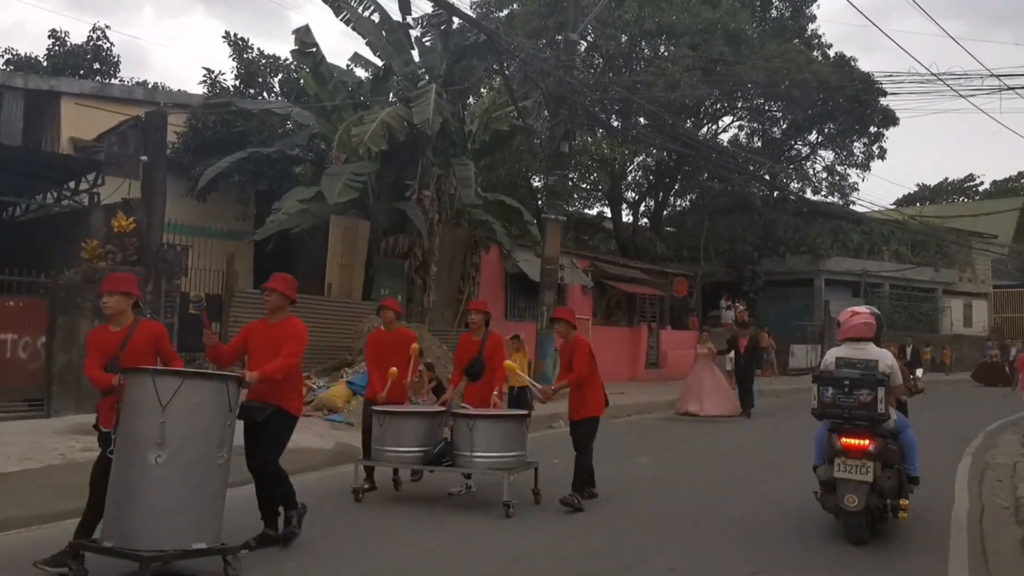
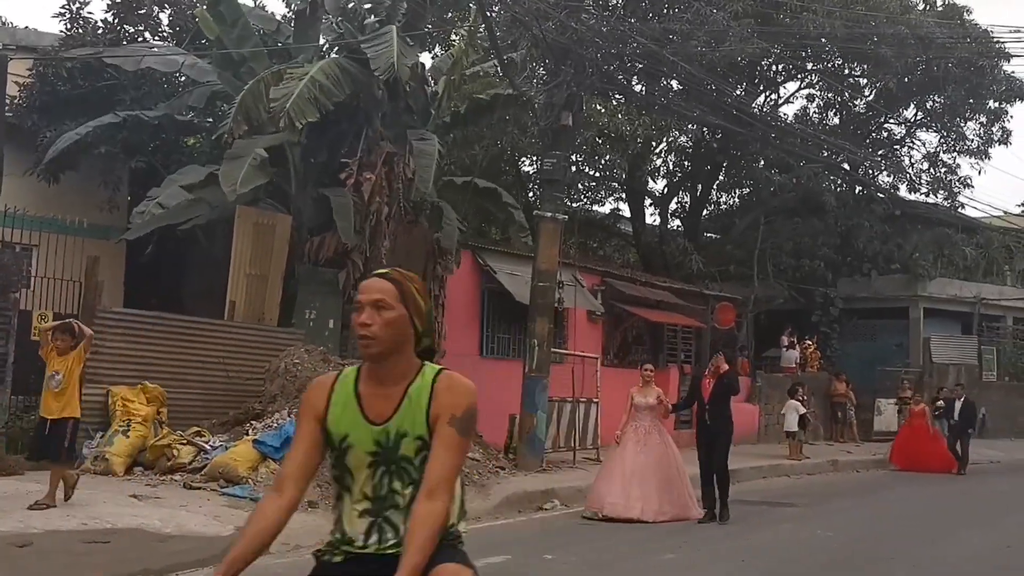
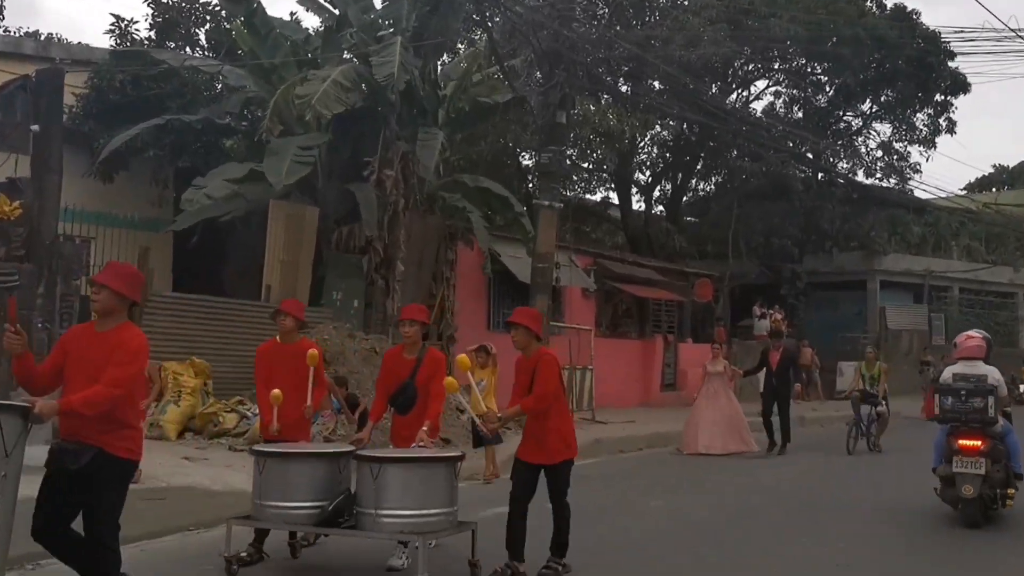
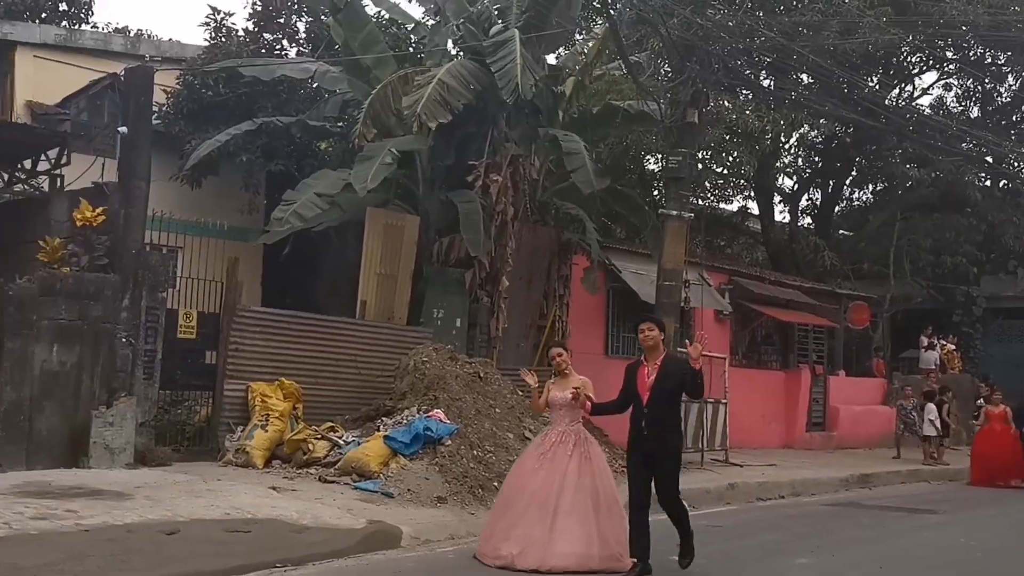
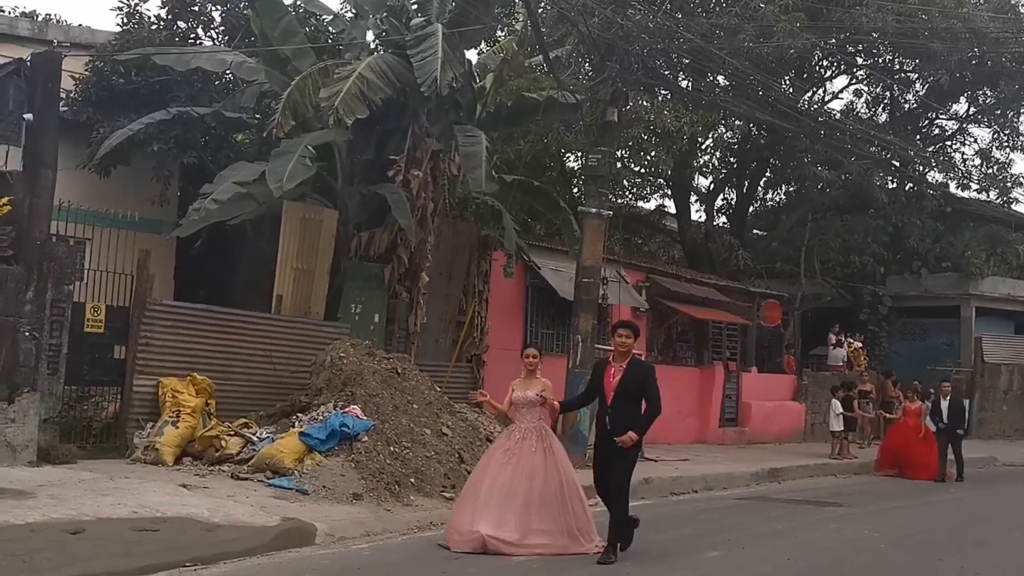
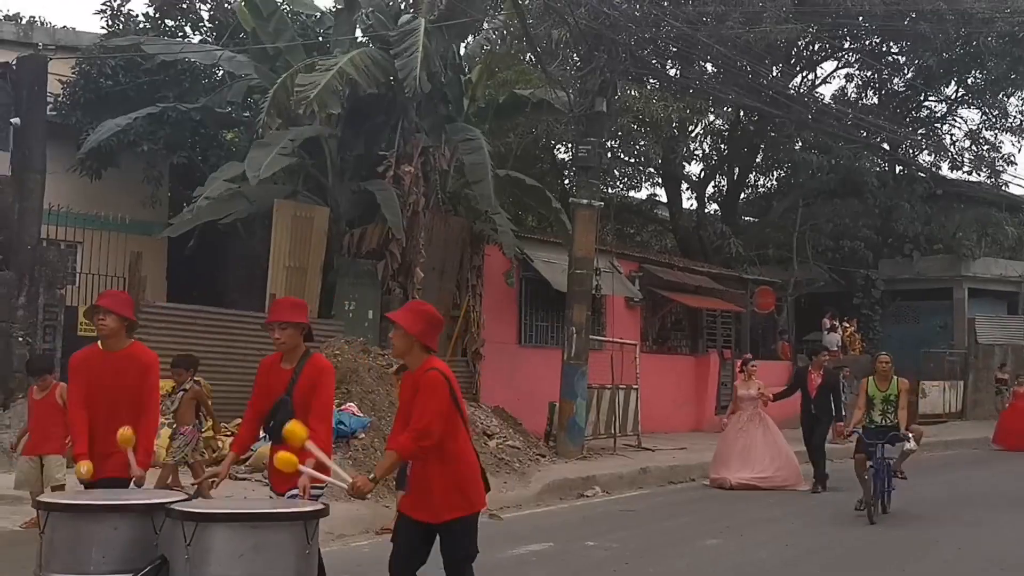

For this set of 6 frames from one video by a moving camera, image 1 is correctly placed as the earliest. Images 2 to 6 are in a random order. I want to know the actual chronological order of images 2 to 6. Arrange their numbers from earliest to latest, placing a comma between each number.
3, 6, 2, 5, 4
